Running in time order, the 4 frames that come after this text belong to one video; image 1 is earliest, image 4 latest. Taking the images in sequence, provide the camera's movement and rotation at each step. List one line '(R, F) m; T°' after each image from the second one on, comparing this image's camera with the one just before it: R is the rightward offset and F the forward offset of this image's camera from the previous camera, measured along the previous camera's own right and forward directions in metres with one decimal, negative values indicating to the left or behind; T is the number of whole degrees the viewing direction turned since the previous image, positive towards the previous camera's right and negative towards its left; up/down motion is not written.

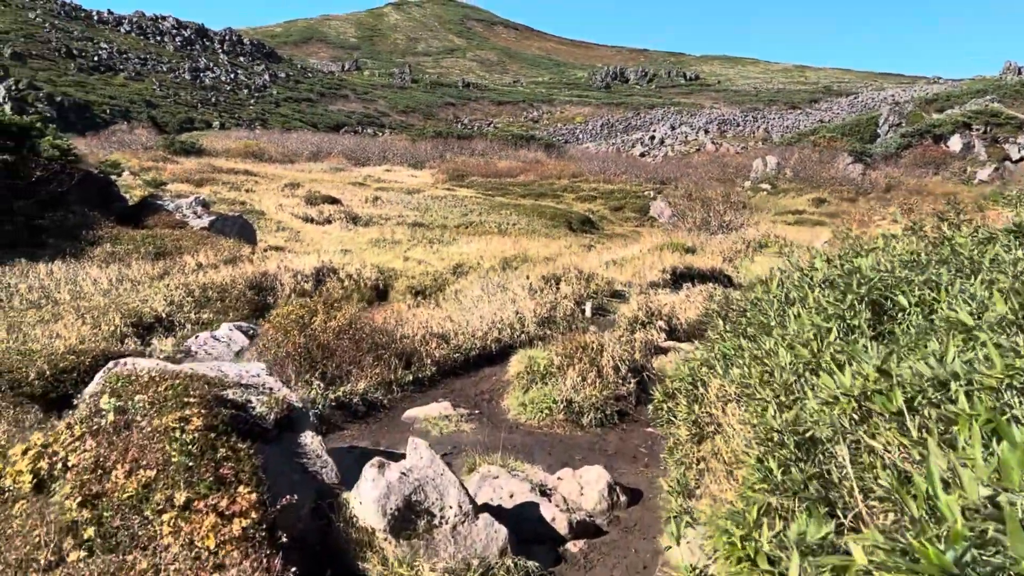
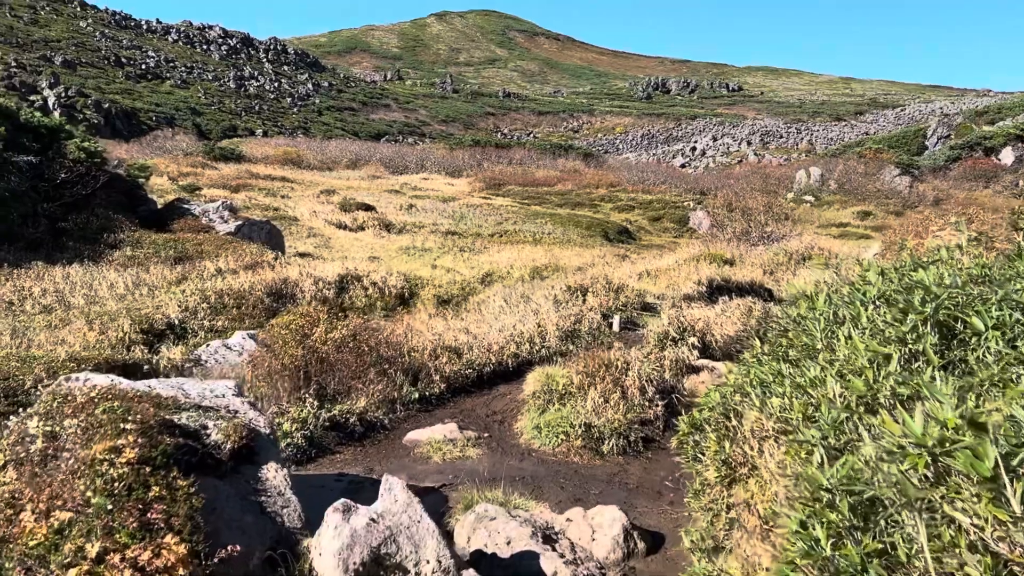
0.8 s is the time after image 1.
(+0.1, +0.5) m; -2°
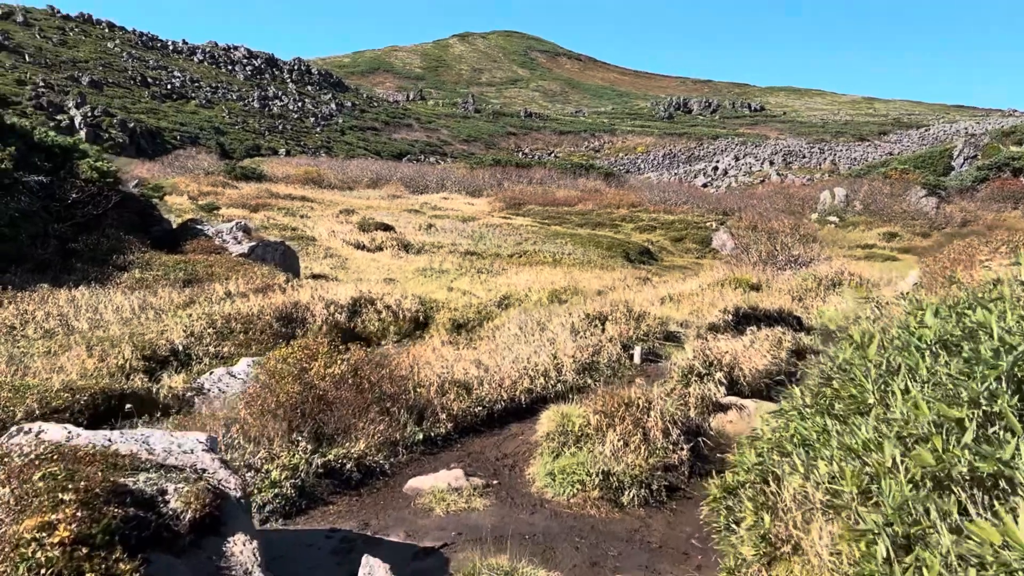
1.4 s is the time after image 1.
(0.0, +0.4) m; -1°
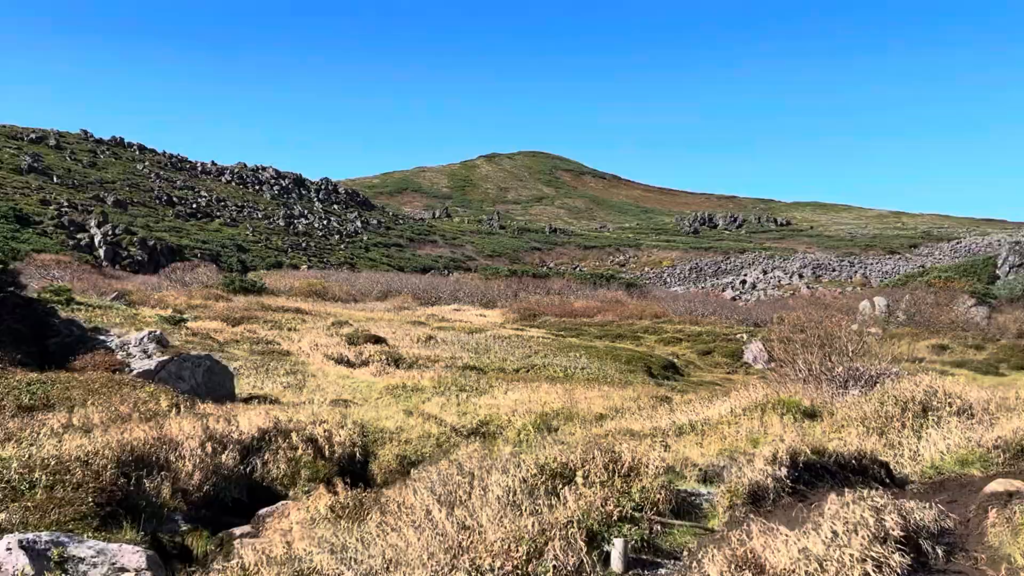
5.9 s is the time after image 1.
(+0.7, +3.4) m; -2°
